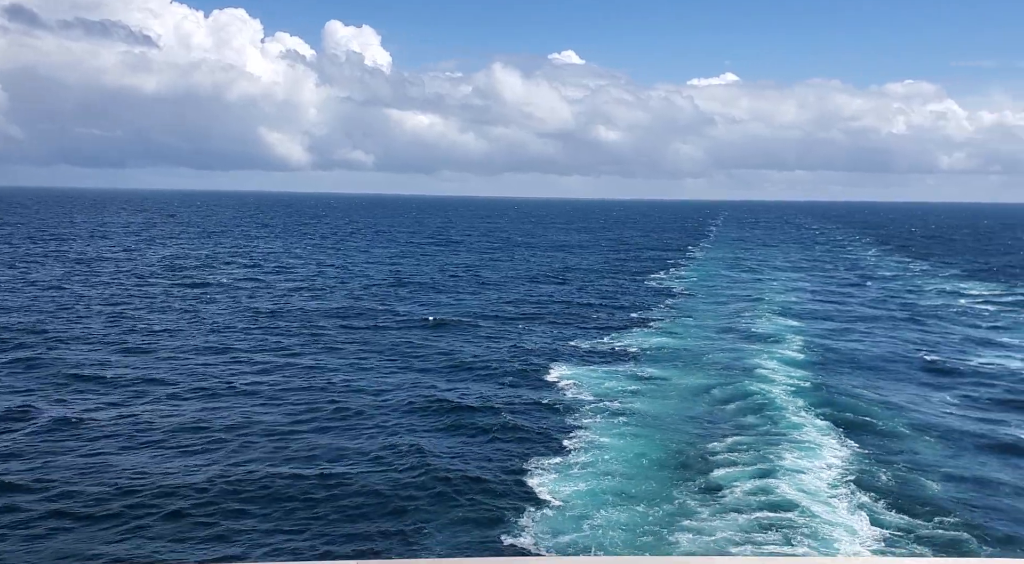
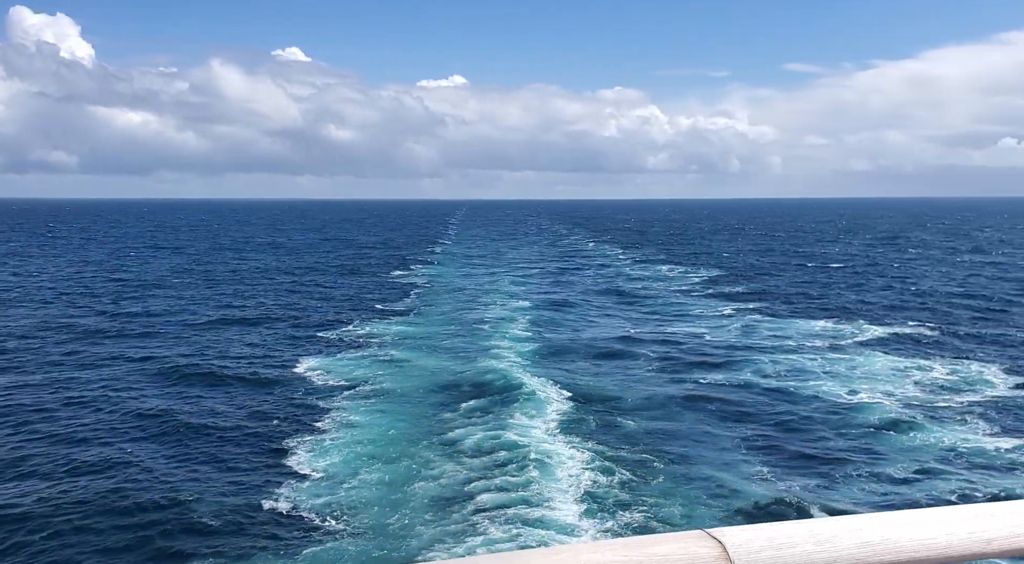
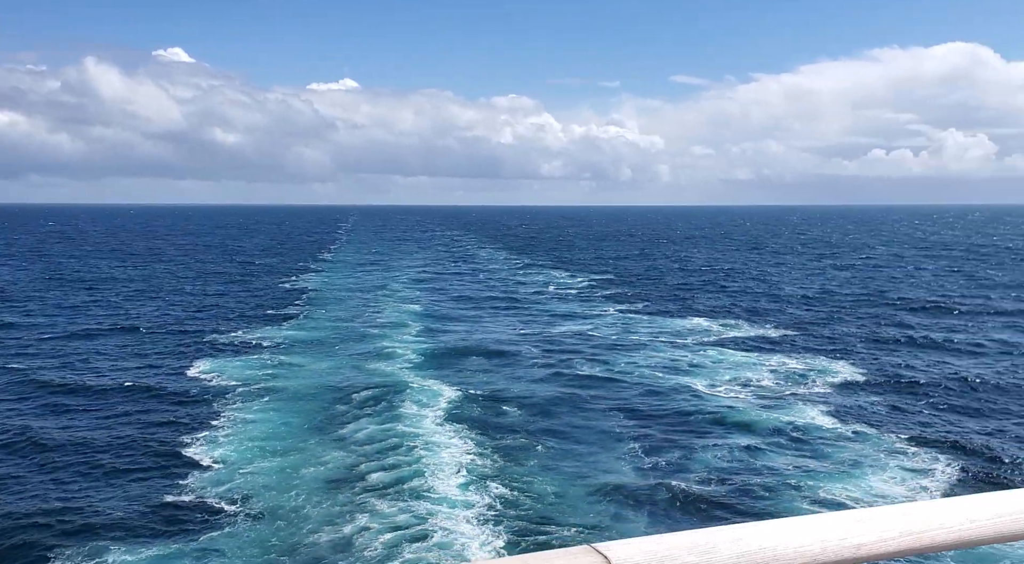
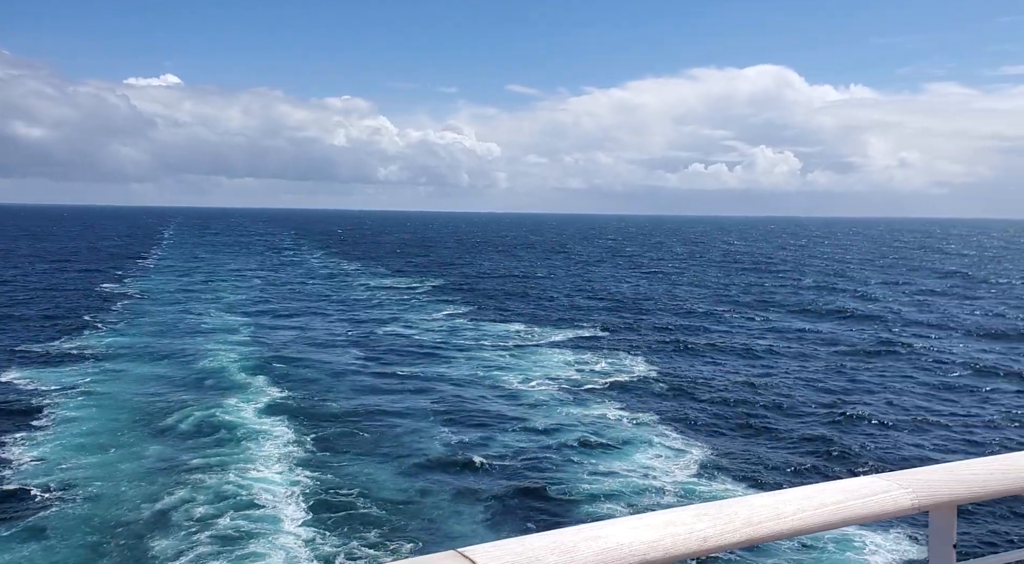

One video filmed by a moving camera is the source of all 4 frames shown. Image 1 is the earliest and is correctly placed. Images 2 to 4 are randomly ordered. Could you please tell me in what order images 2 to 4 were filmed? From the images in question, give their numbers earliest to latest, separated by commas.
2, 3, 4
